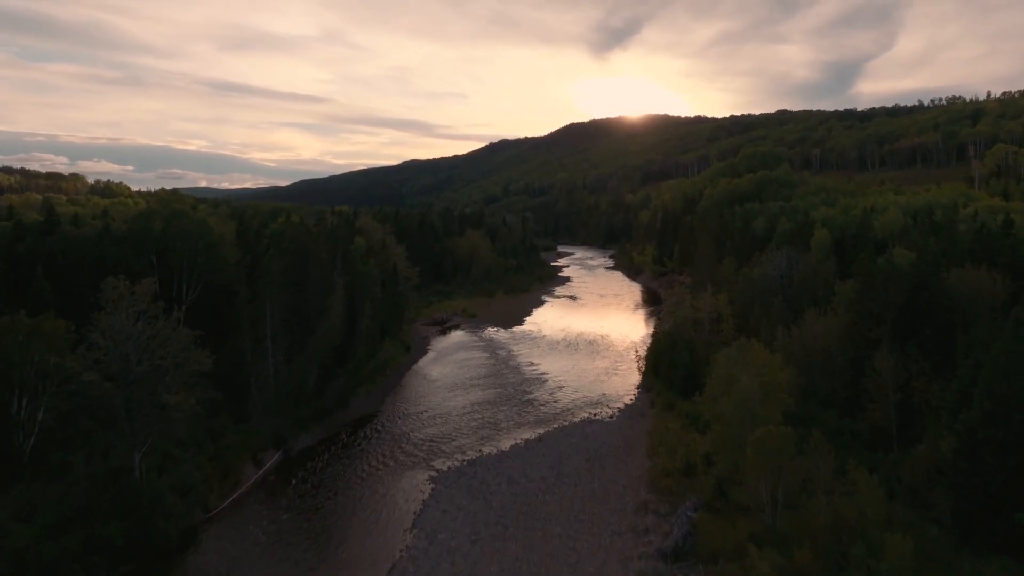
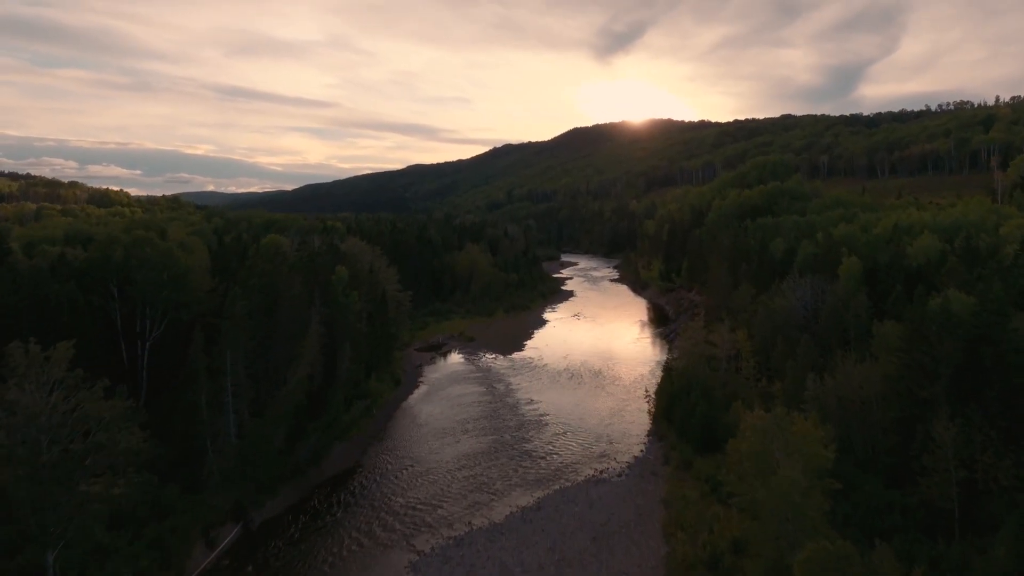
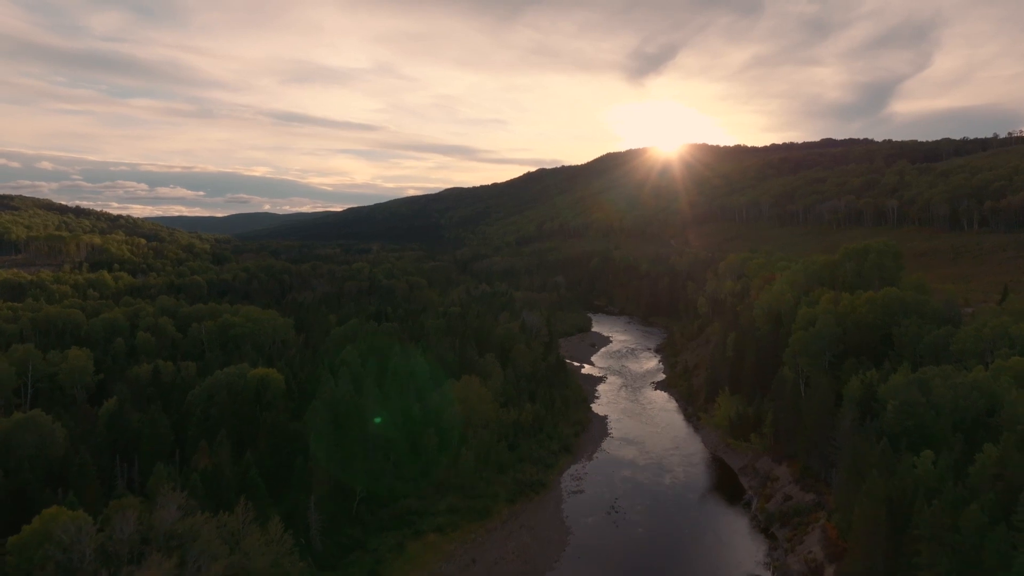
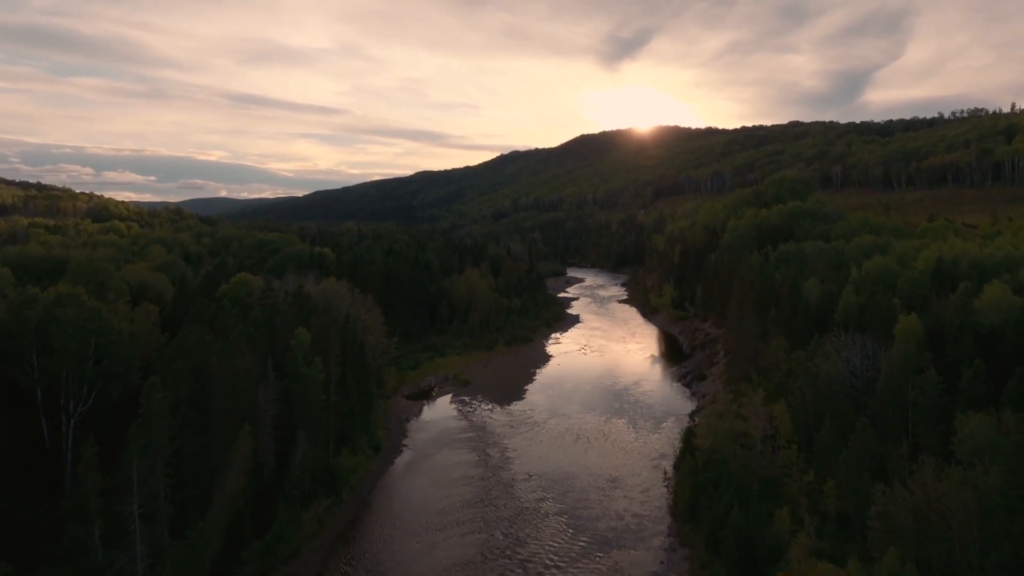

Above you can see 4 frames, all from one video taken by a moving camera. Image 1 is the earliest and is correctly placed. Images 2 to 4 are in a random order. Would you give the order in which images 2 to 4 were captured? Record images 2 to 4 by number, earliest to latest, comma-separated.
2, 4, 3
